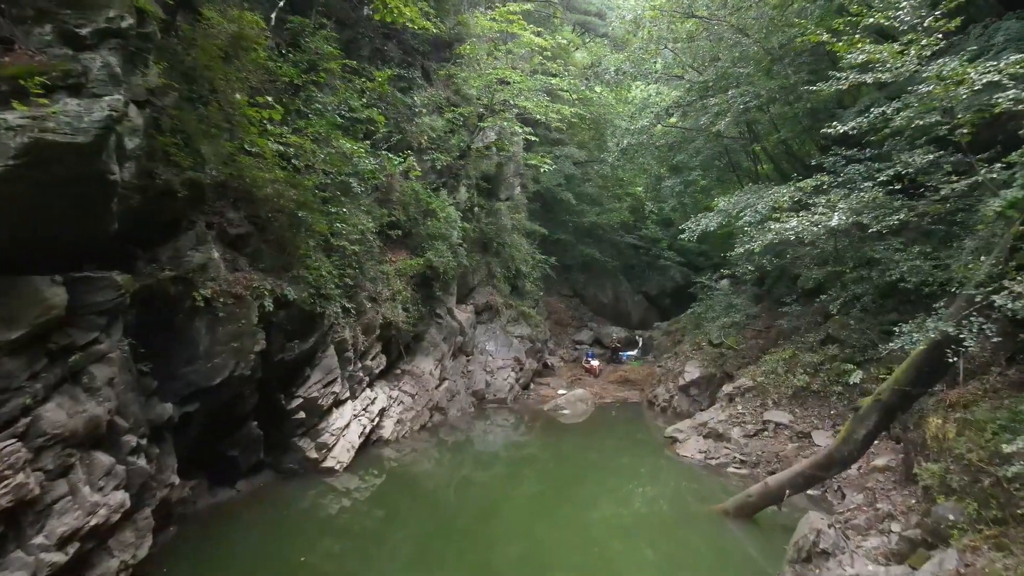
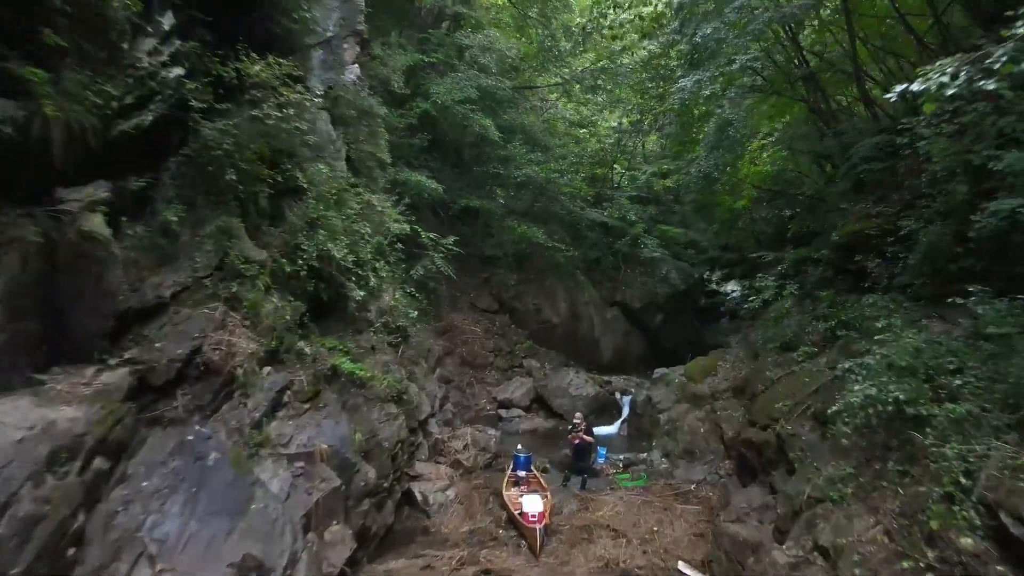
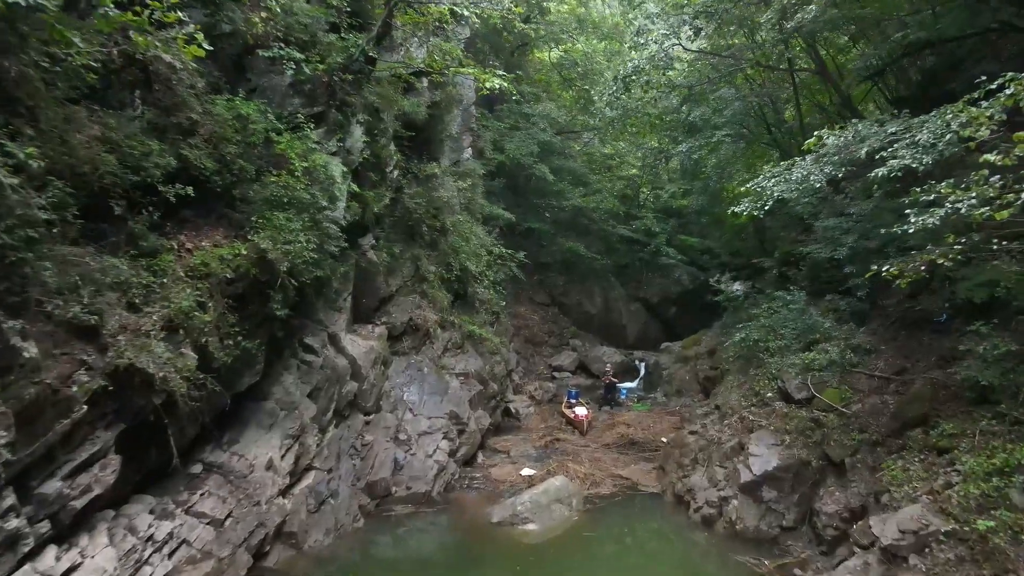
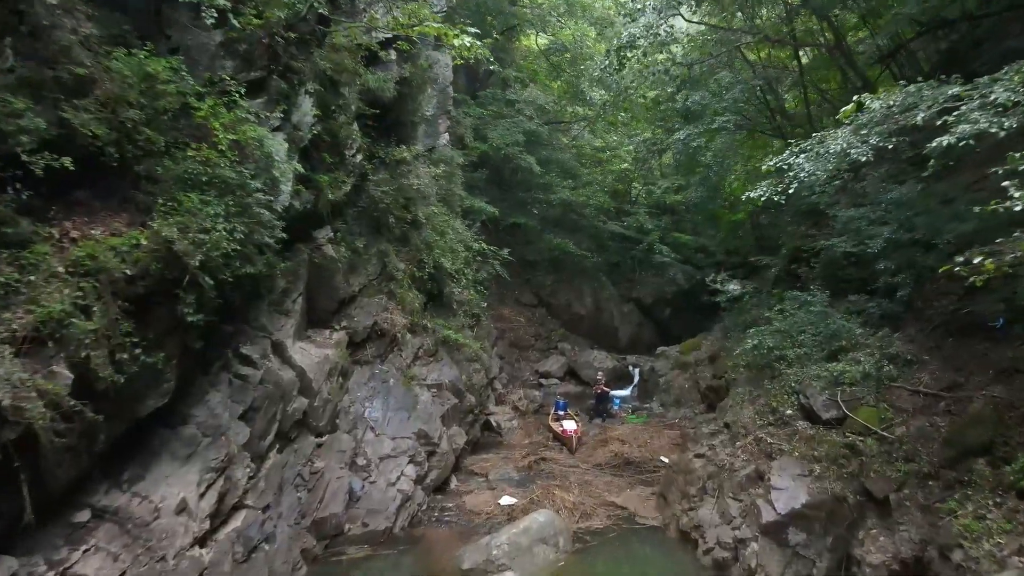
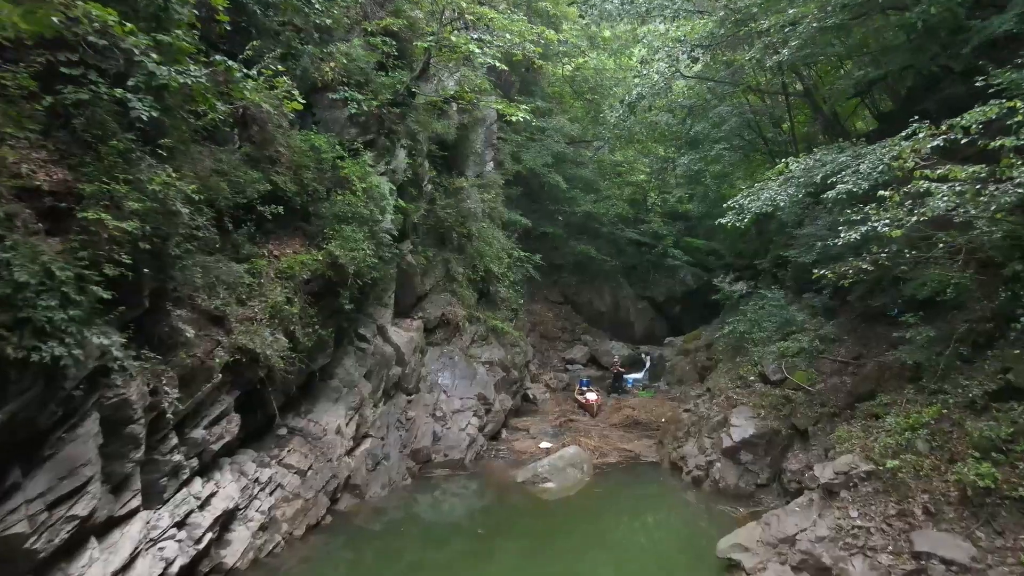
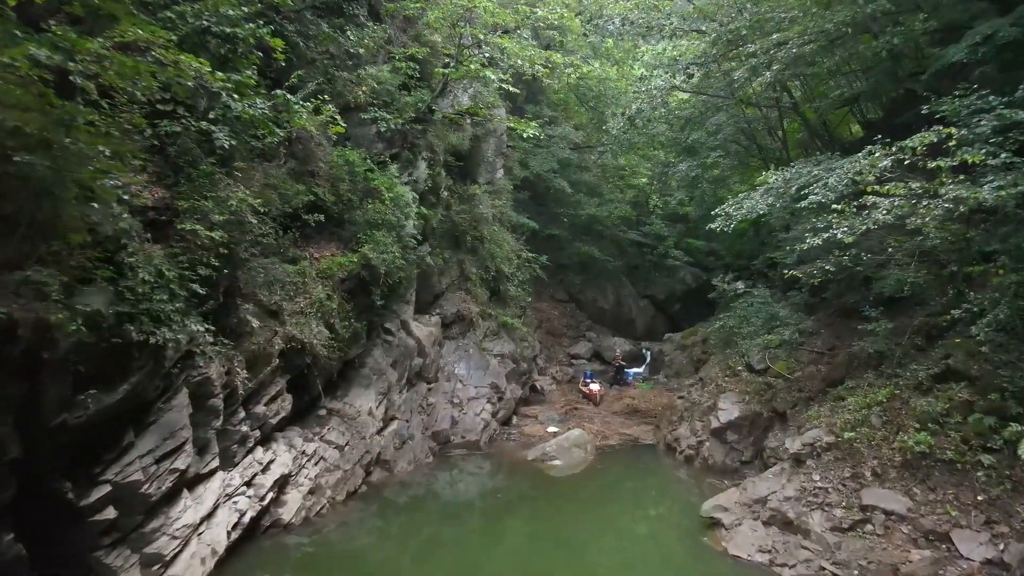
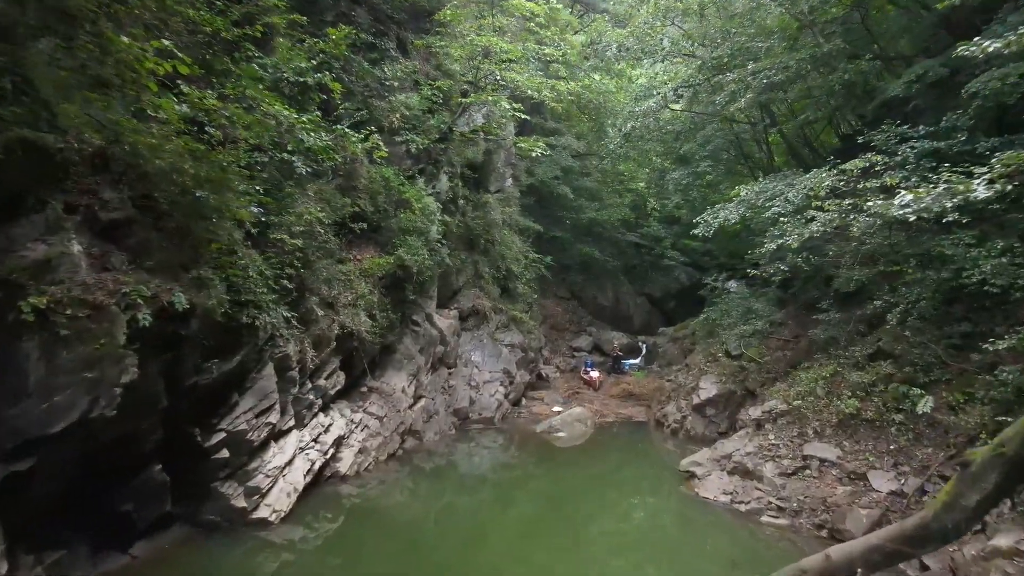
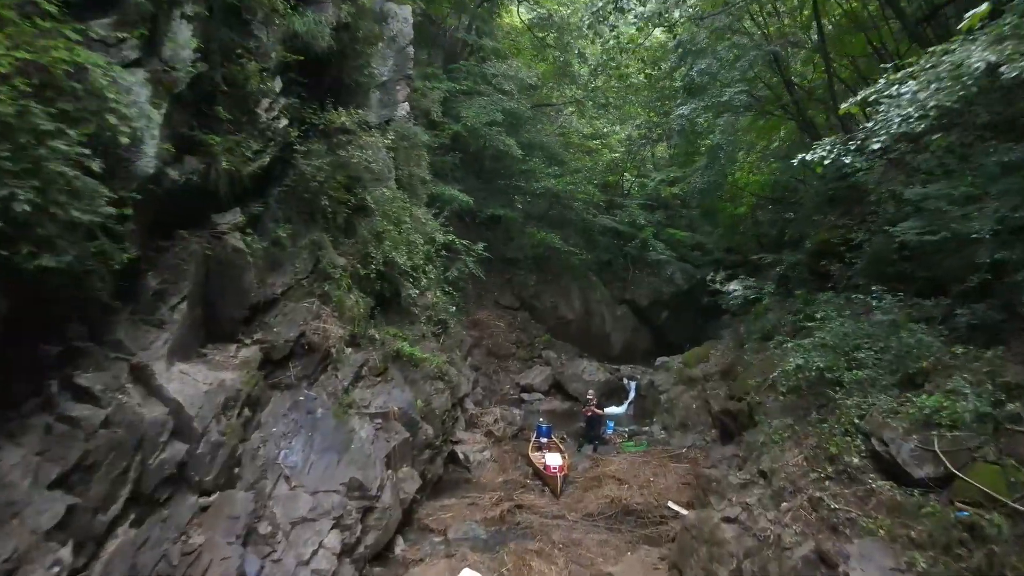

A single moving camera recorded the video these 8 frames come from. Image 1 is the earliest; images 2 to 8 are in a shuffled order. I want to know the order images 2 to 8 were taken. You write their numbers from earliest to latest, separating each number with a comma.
7, 6, 5, 3, 4, 8, 2
